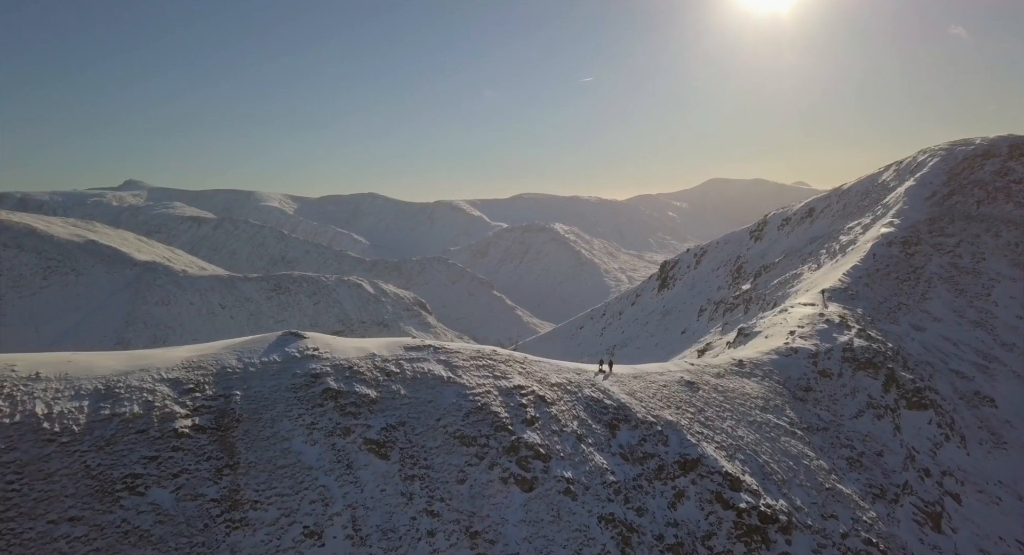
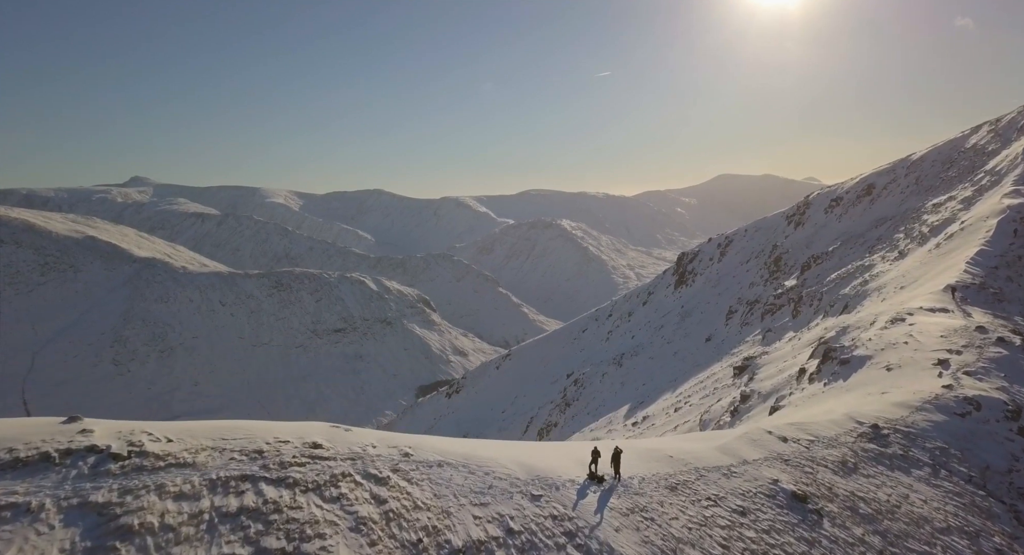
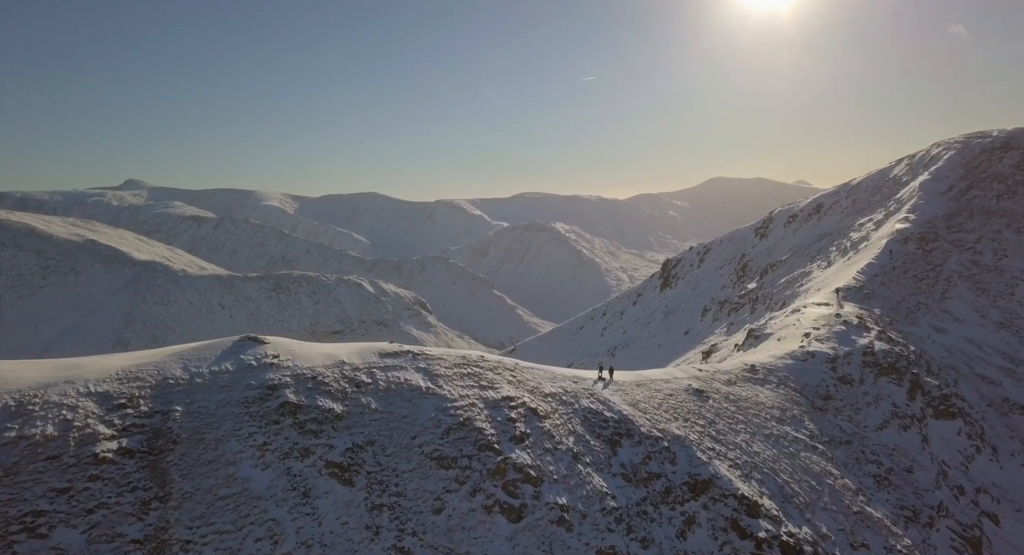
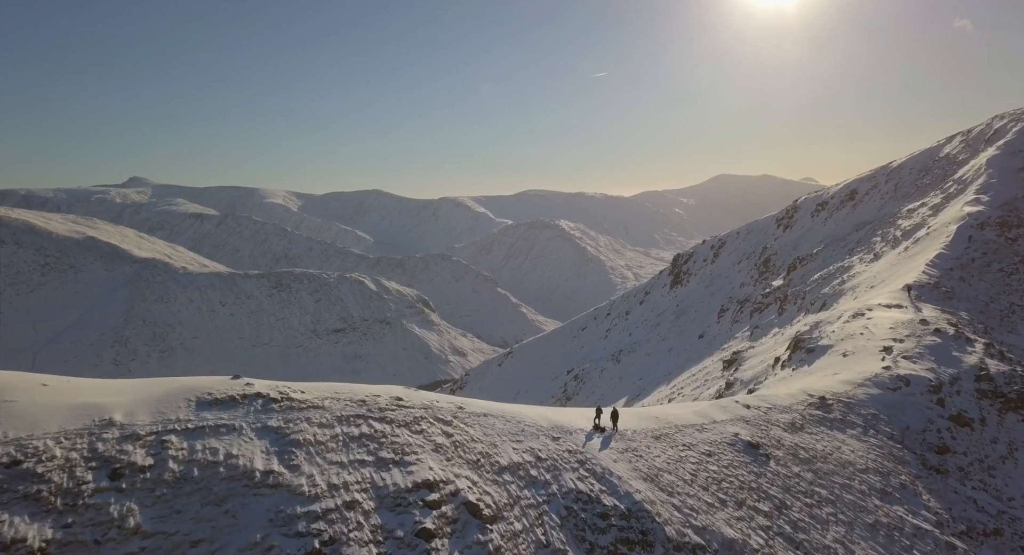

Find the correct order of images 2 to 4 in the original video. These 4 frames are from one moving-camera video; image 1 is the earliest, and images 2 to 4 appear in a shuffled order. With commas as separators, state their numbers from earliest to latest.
3, 4, 2
